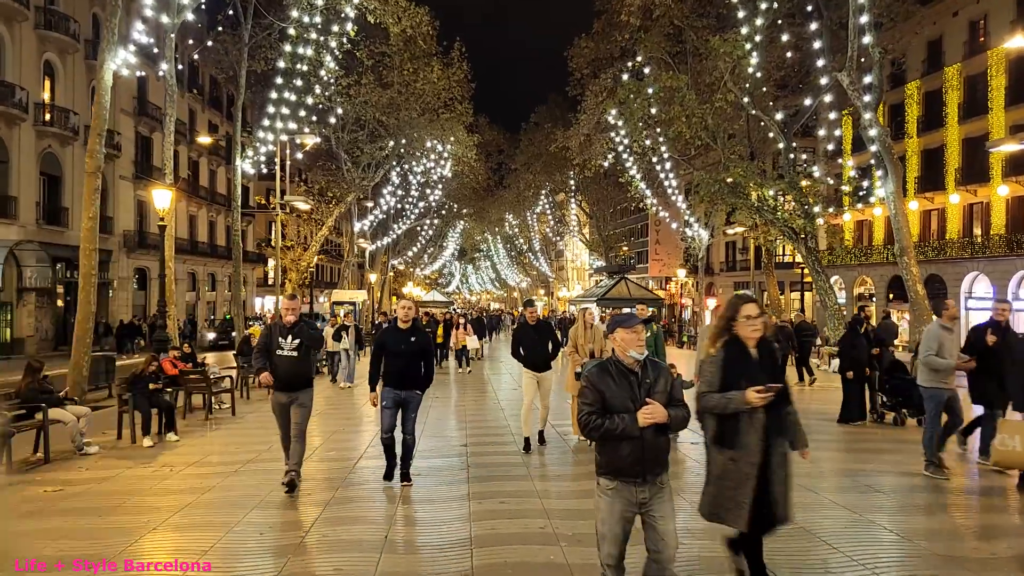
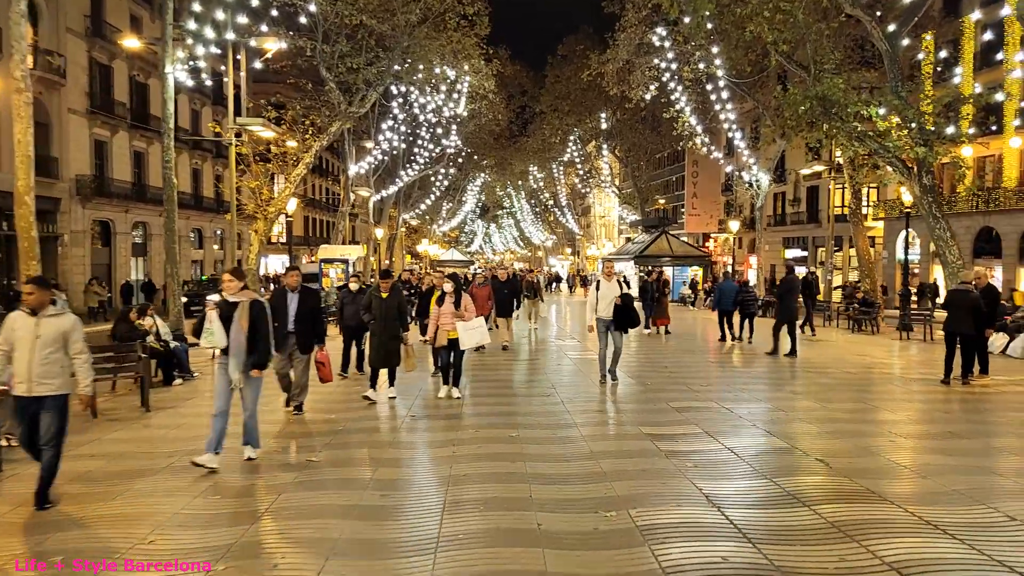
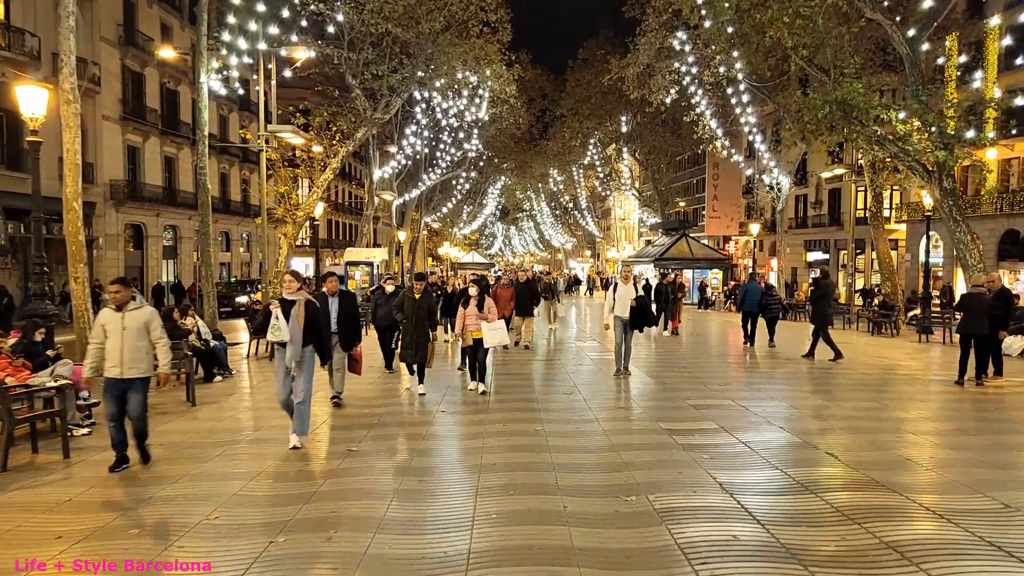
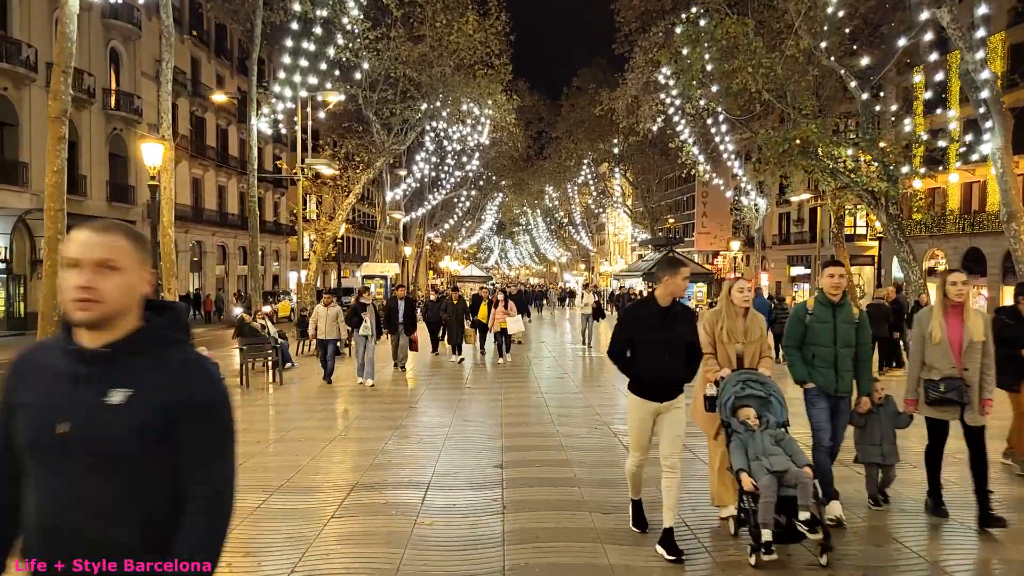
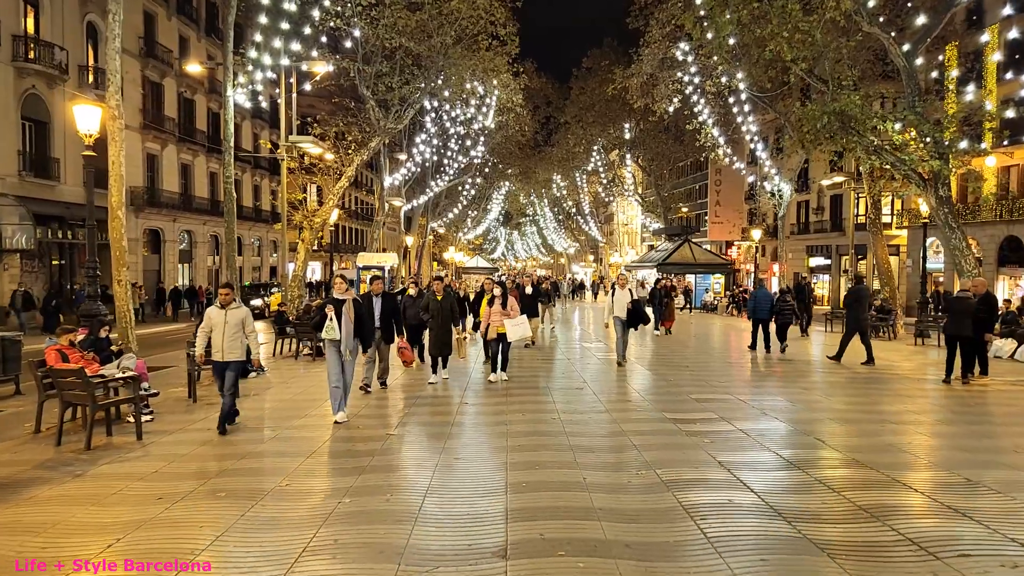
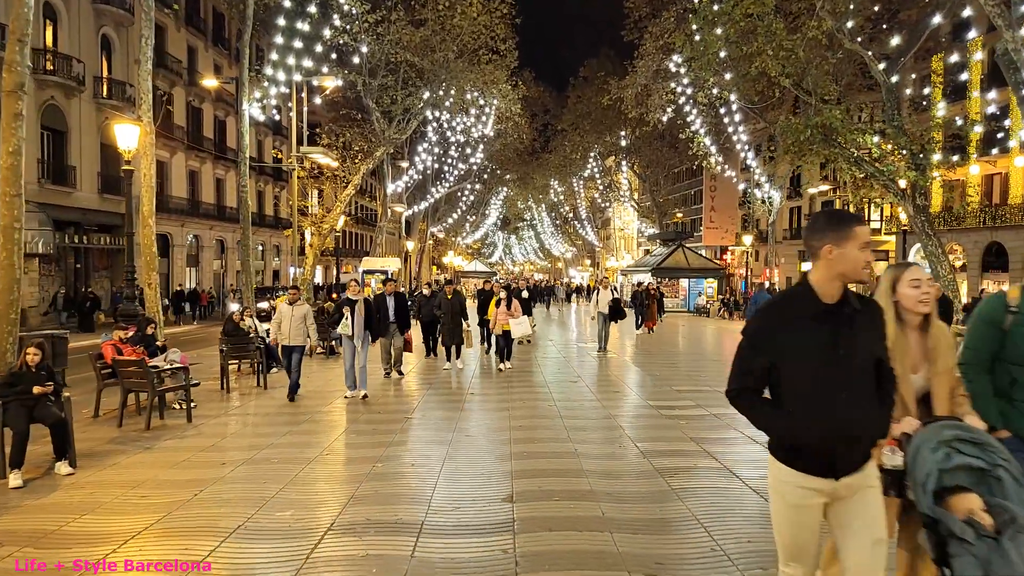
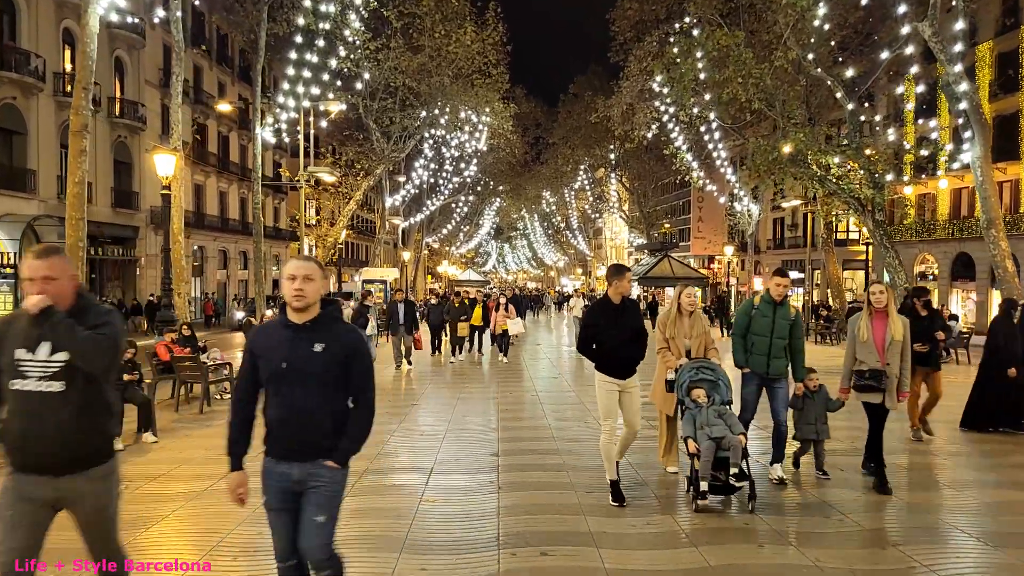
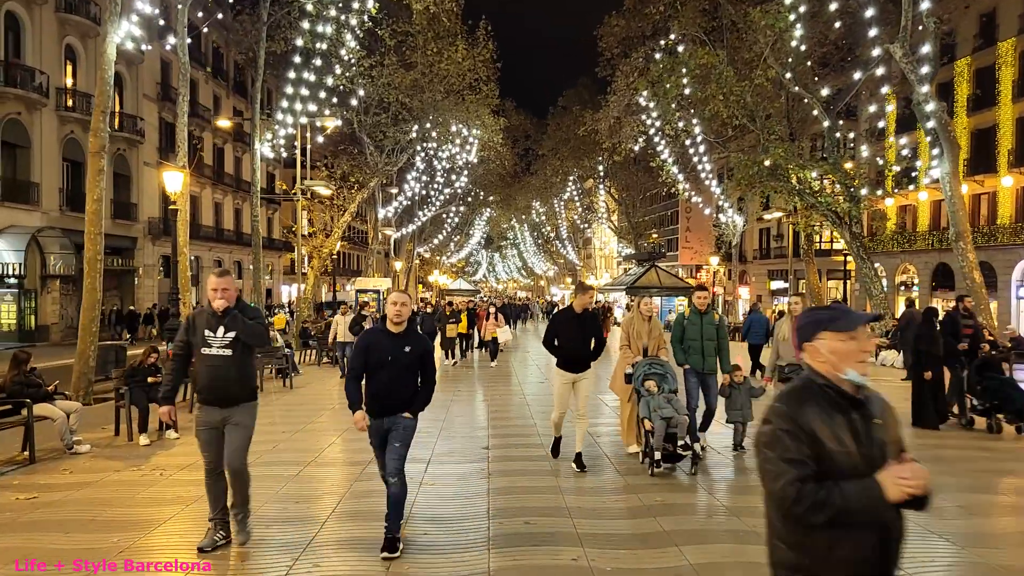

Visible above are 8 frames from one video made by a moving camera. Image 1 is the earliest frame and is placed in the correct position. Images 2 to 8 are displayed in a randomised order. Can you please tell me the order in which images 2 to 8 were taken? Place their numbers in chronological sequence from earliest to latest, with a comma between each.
8, 7, 4, 6, 5, 3, 2
